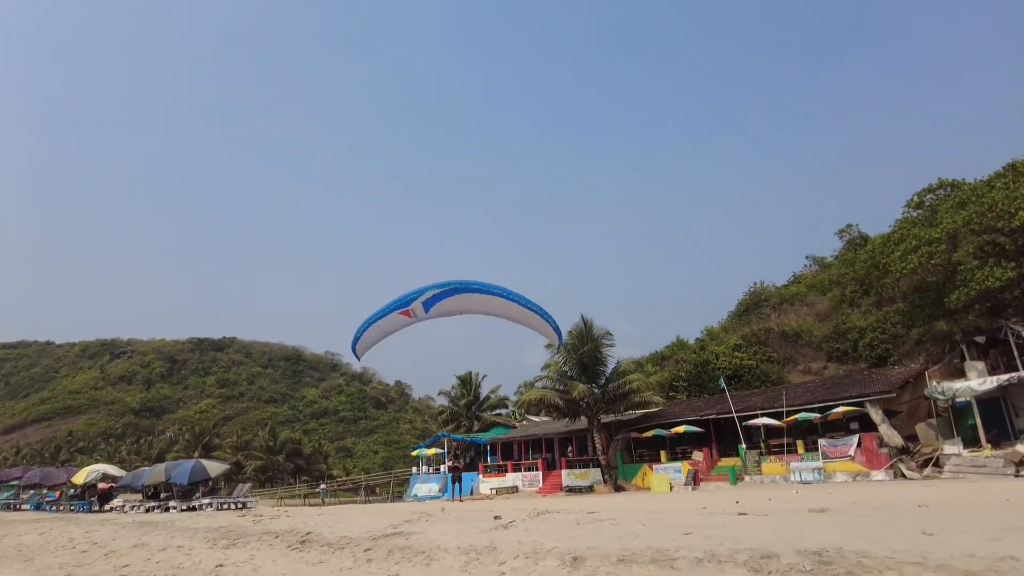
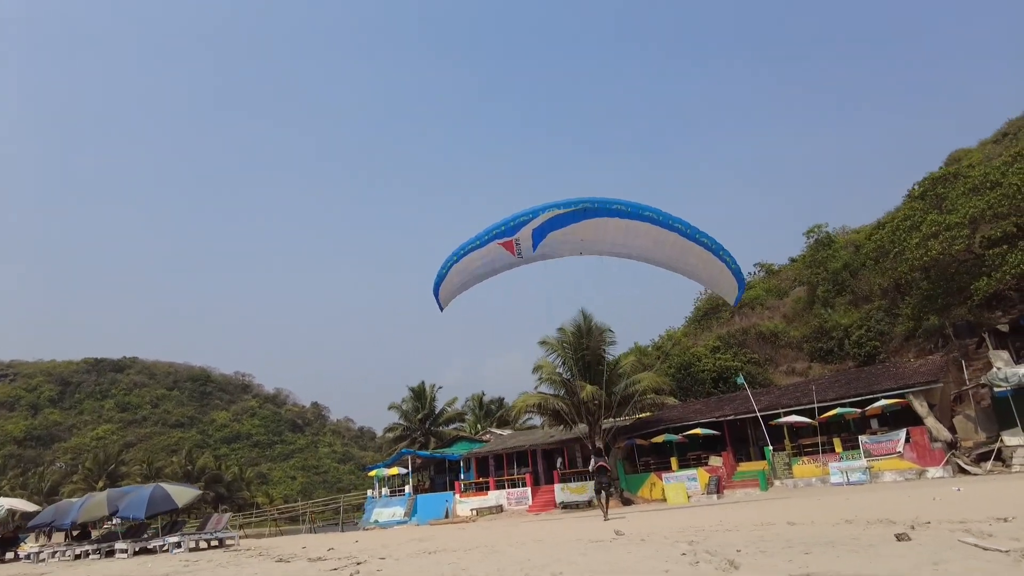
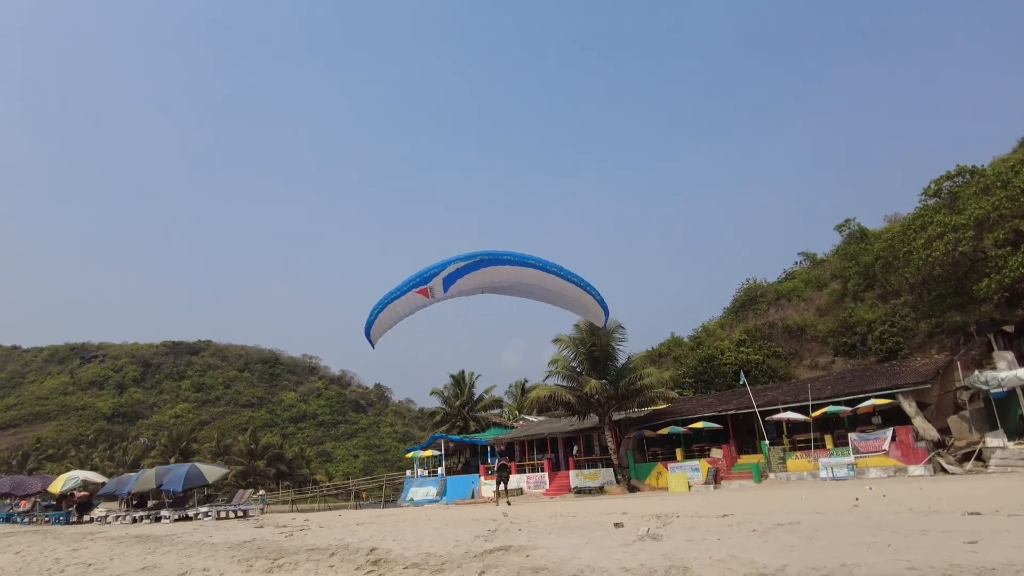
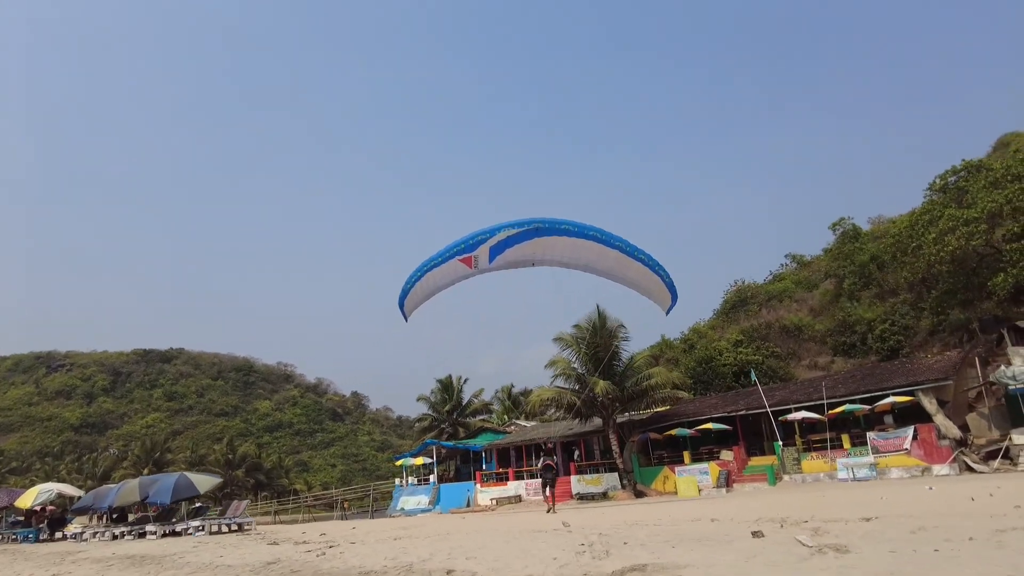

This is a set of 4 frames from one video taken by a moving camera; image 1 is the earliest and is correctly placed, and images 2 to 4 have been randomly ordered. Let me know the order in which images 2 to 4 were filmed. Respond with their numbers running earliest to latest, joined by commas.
3, 4, 2
